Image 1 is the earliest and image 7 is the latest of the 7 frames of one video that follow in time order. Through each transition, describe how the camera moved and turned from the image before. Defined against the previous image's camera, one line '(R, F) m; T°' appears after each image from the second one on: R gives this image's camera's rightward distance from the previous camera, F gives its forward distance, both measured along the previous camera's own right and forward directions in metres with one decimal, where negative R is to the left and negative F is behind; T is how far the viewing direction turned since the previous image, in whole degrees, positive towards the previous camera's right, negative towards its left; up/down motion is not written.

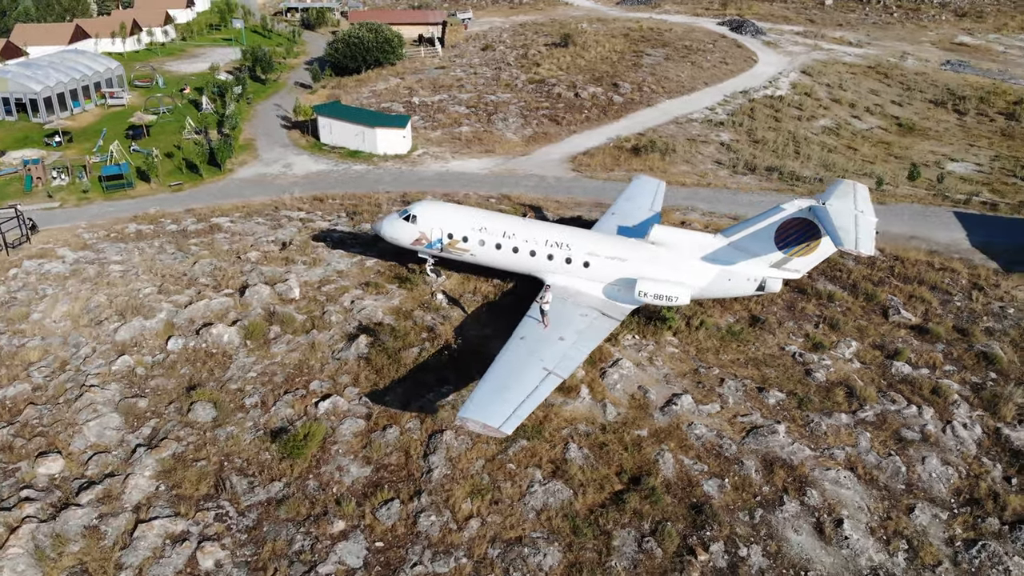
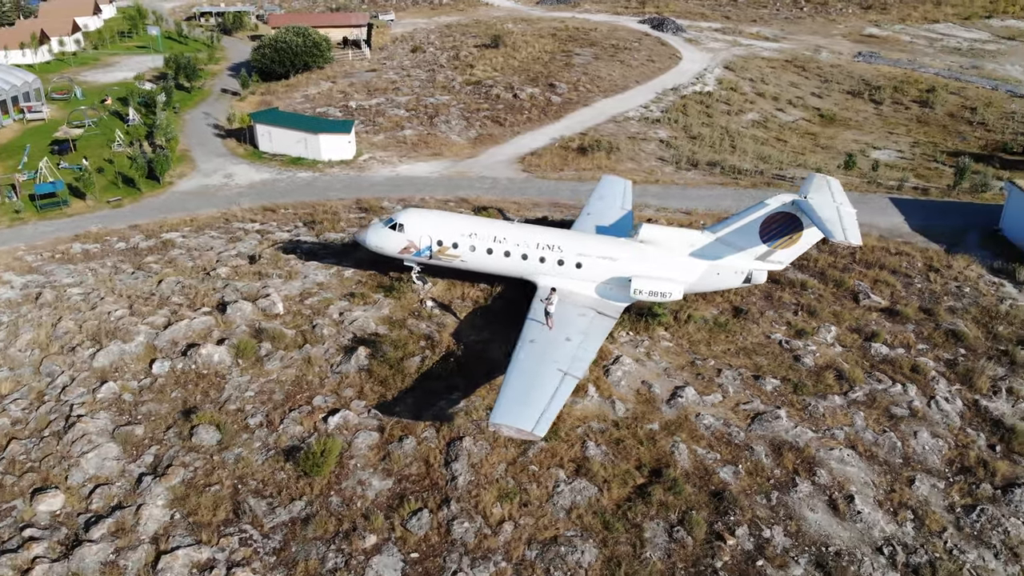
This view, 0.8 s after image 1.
(-2.1, -0.2) m; +6°
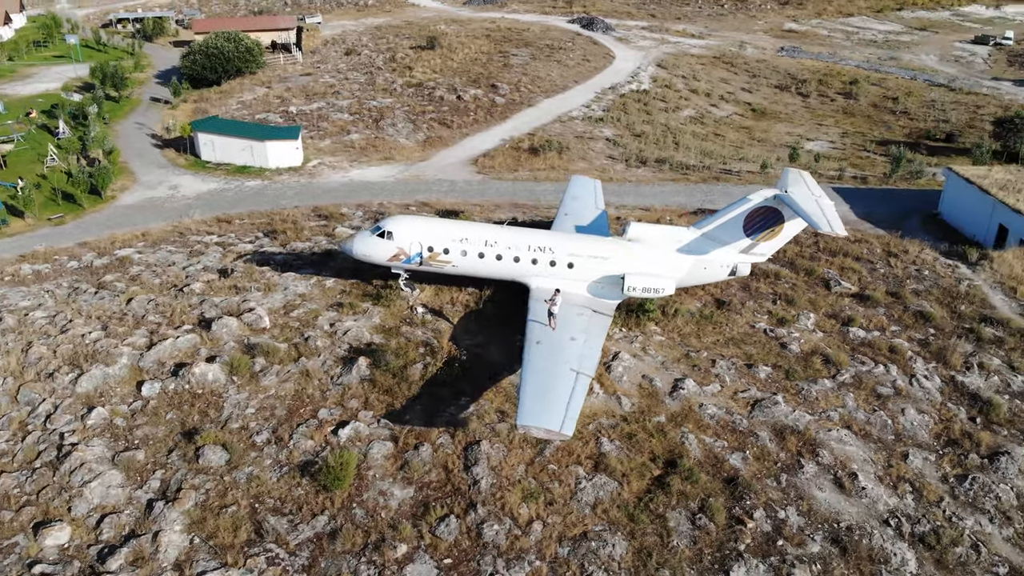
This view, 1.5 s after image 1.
(-2.0, -0.2) m; +6°
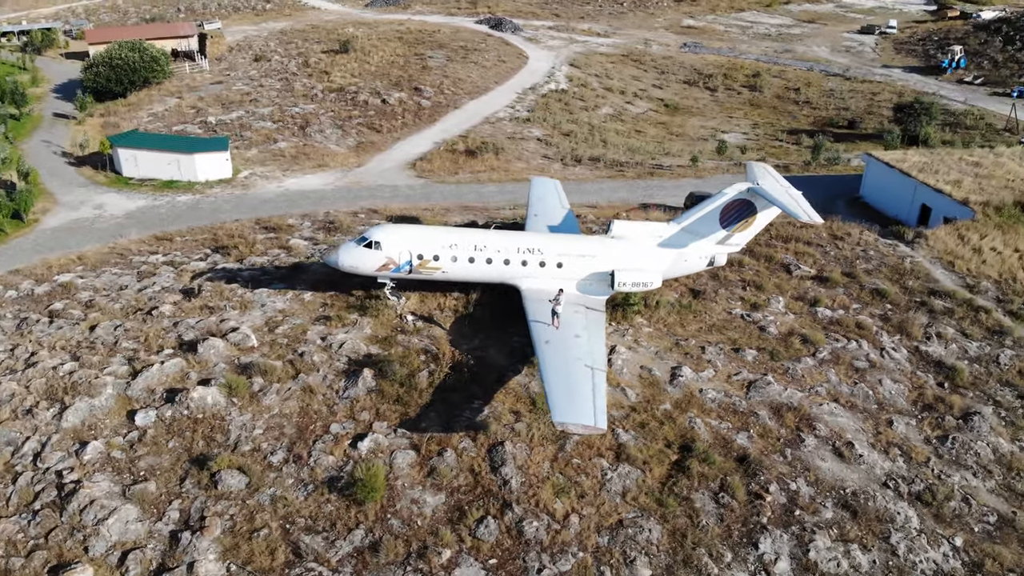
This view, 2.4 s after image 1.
(-2.7, -0.3) m; +7°
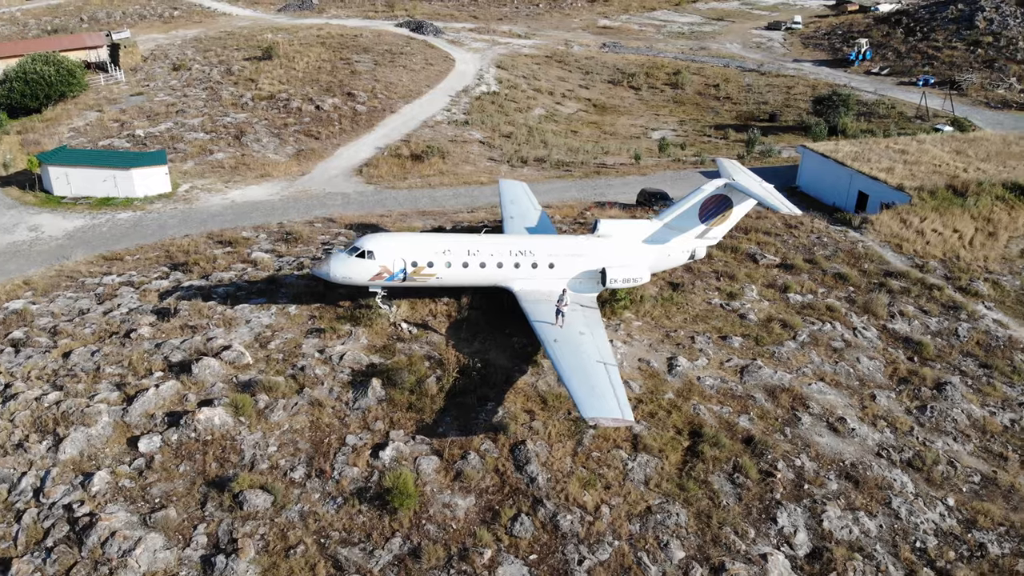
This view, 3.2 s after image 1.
(-2.4, -0.3) m; +6°
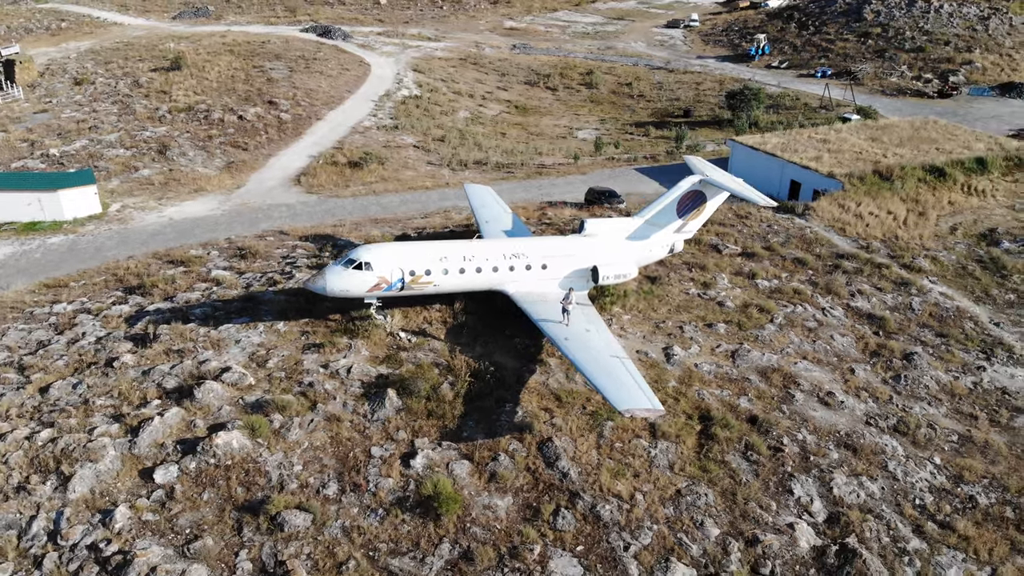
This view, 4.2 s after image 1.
(-3.0, -0.3) m; +8°
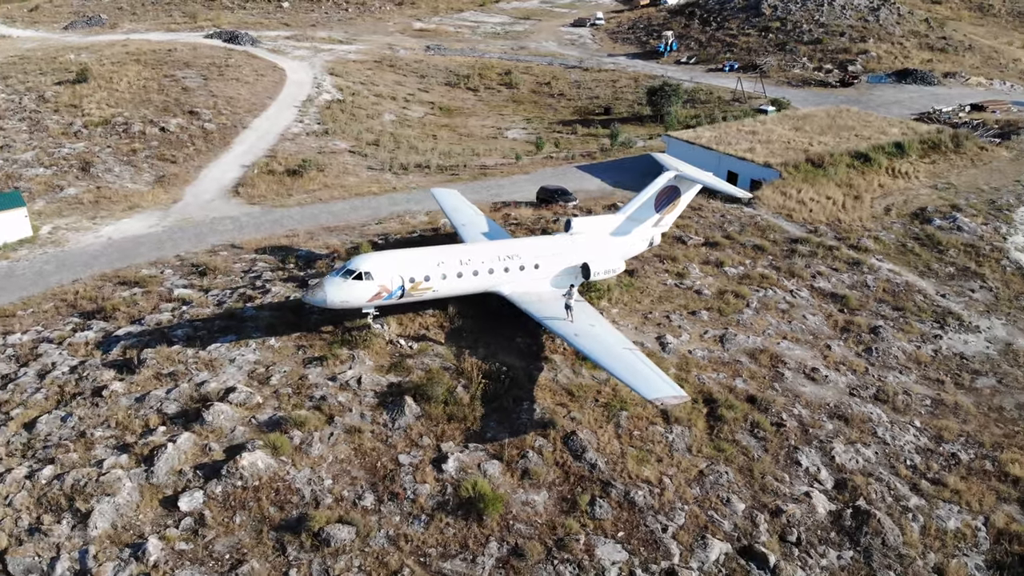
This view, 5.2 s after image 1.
(-3.0, -0.3) m; +7°
